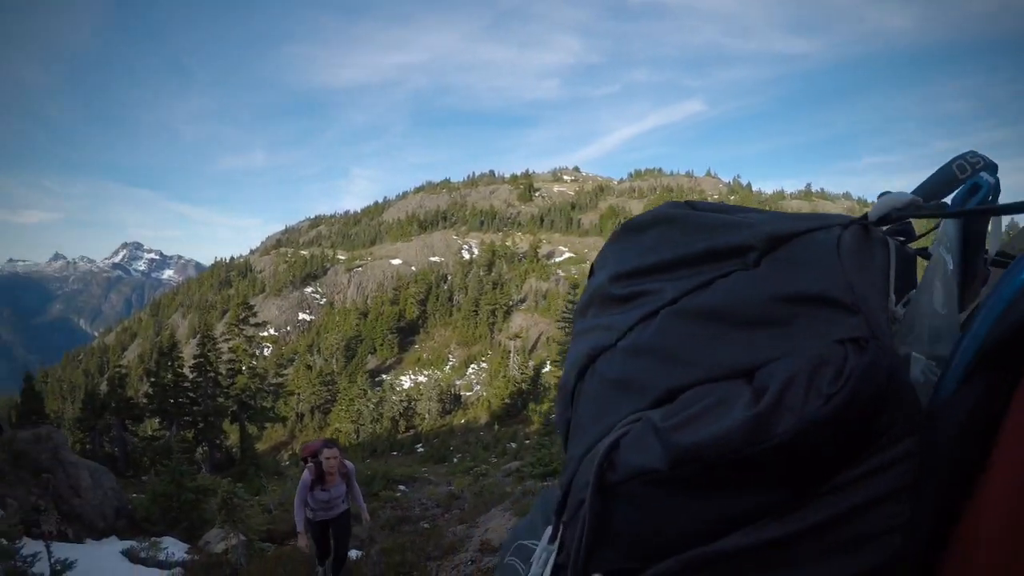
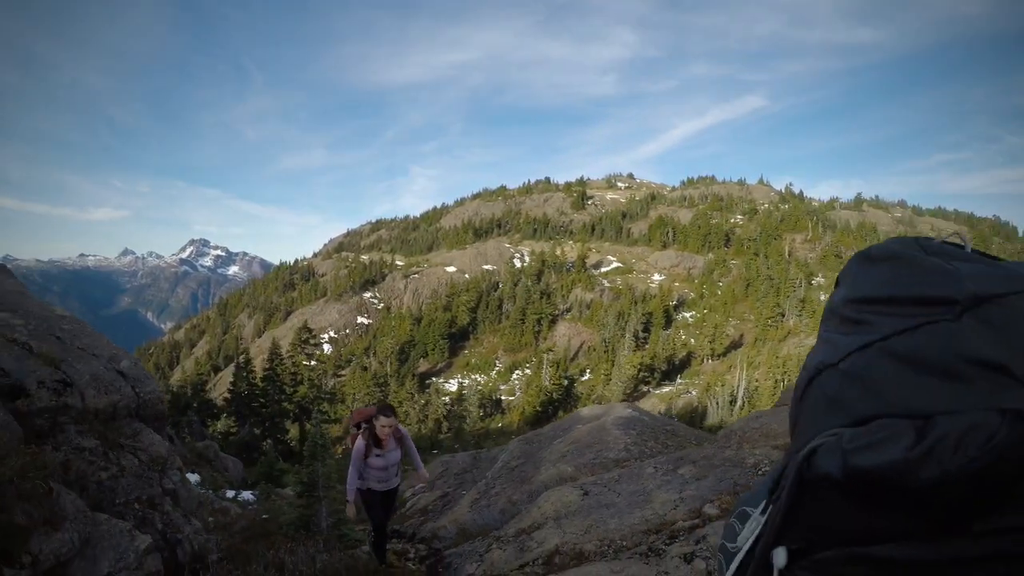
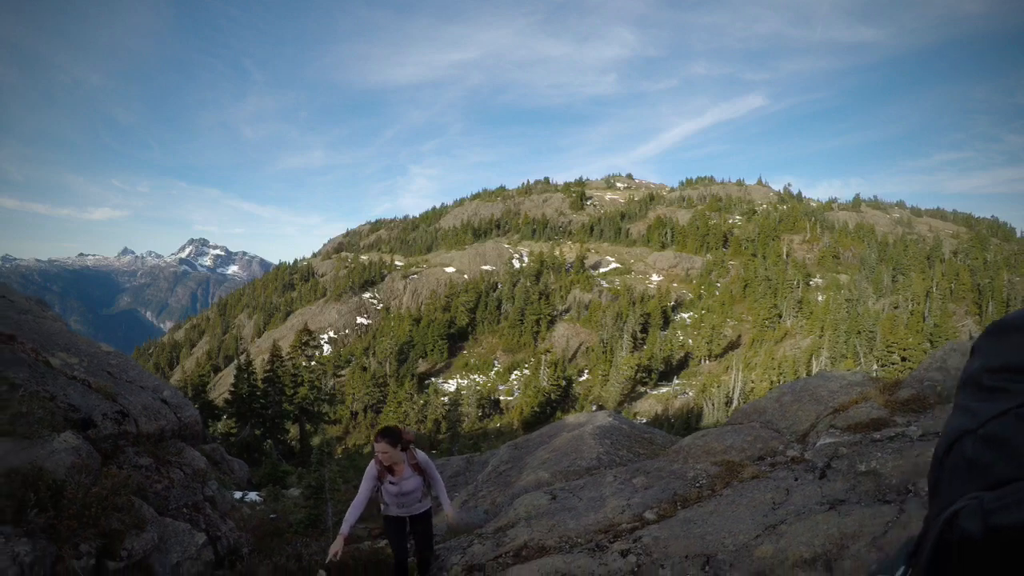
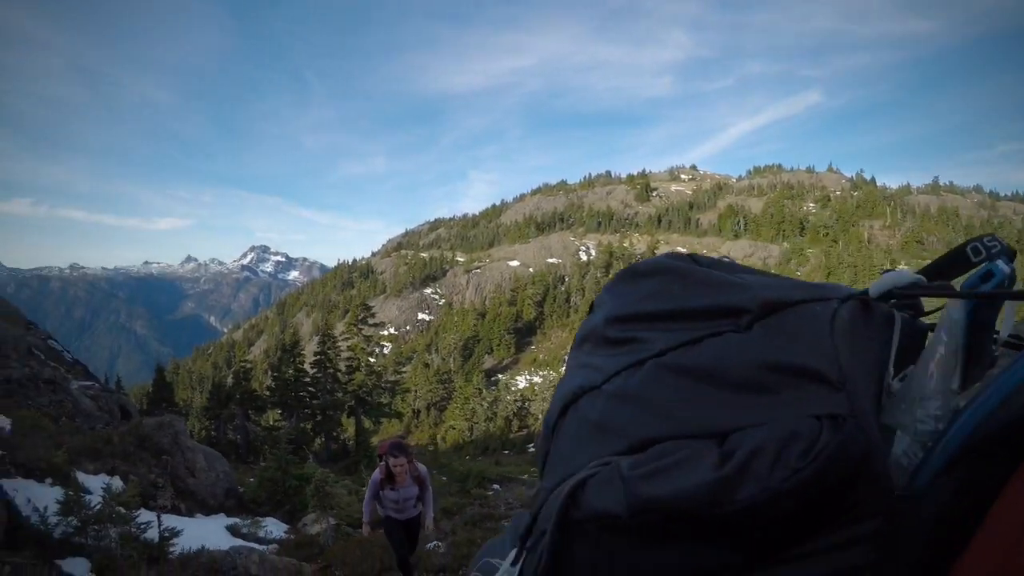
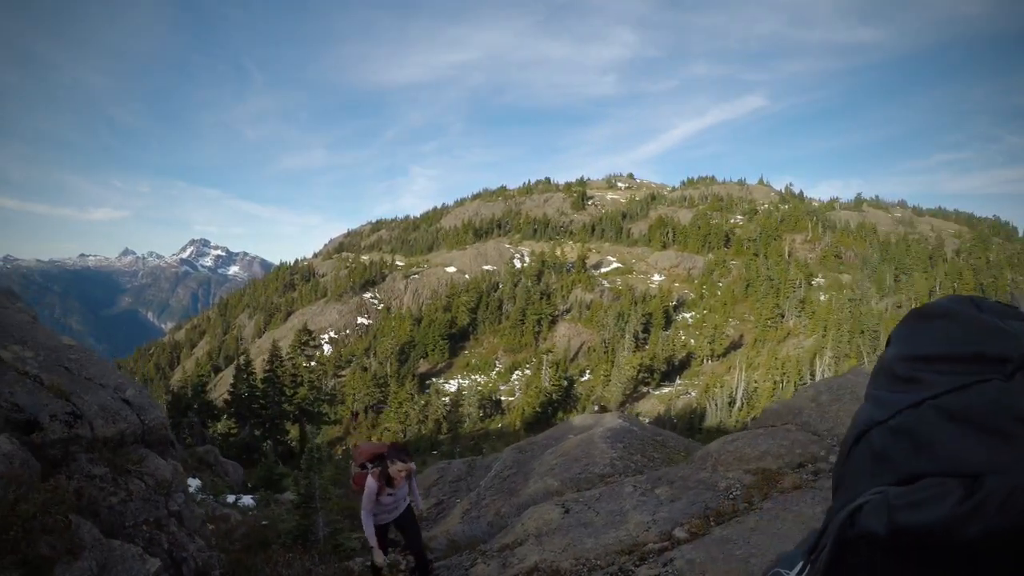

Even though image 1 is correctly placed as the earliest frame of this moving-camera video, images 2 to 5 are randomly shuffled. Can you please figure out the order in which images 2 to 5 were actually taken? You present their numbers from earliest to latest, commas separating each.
4, 2, 5, 3
